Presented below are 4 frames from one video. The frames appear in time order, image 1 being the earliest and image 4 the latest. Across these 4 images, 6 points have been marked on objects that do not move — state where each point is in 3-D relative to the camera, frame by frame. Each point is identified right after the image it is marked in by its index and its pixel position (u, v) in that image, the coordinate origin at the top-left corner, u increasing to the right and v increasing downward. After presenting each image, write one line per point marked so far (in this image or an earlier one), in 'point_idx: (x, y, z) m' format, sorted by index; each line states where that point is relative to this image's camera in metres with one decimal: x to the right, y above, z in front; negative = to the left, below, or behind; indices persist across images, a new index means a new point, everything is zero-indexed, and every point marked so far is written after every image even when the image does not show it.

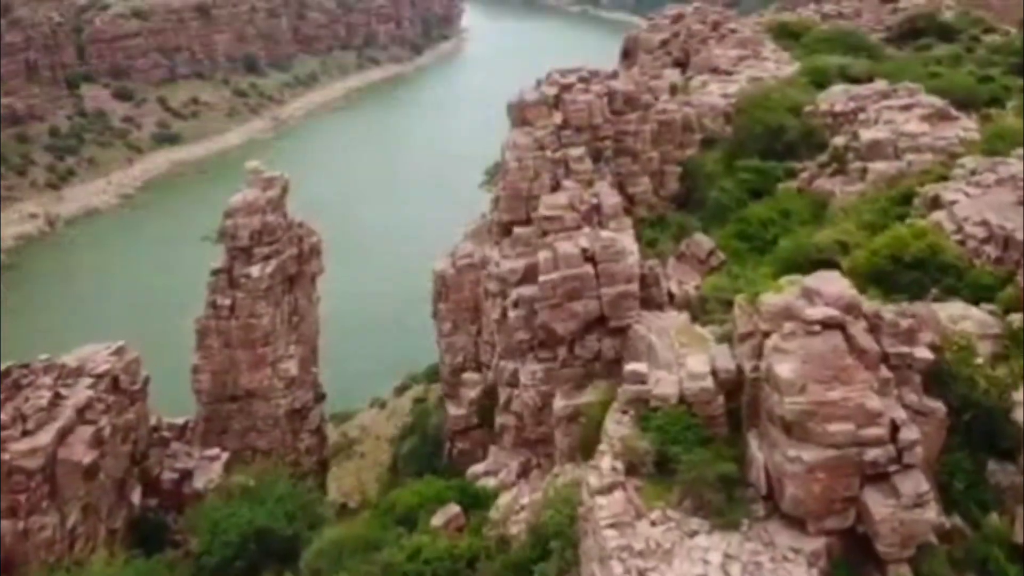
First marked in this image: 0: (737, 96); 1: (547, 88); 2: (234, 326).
0: (+3.3, +2.8, +18.7) m
1: (+0.5, +2.7, +17.1) m
2: (-3.7, -0.5, +17.2) m
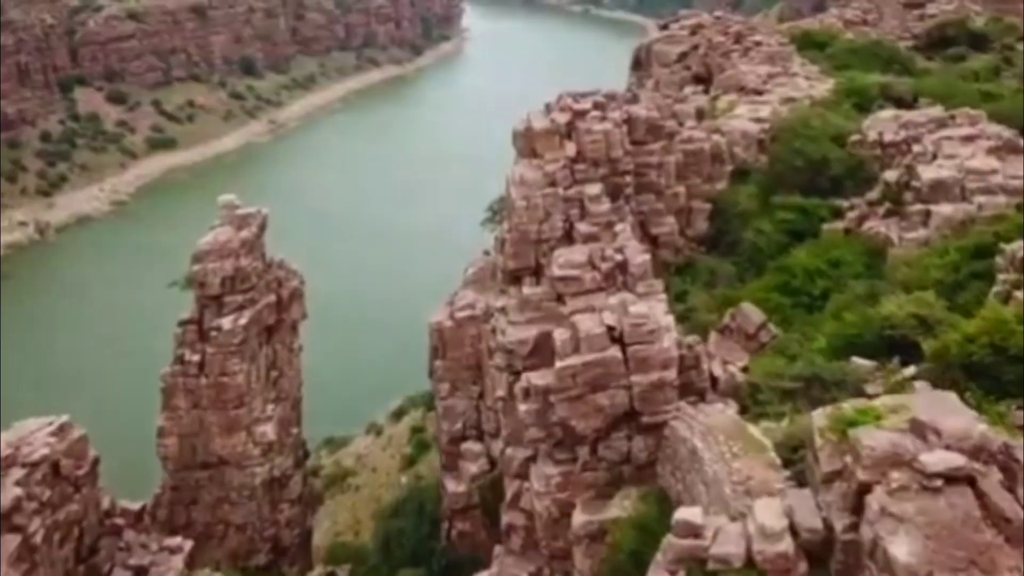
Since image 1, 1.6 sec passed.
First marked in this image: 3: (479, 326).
0: (+3.4, +2.2, +16.7) m
1: (+0.5, +2.0, +15.0) m
2: (-3.6, -1.1, +15.1) m
3: (-0.4, -0.4, +14.5) m
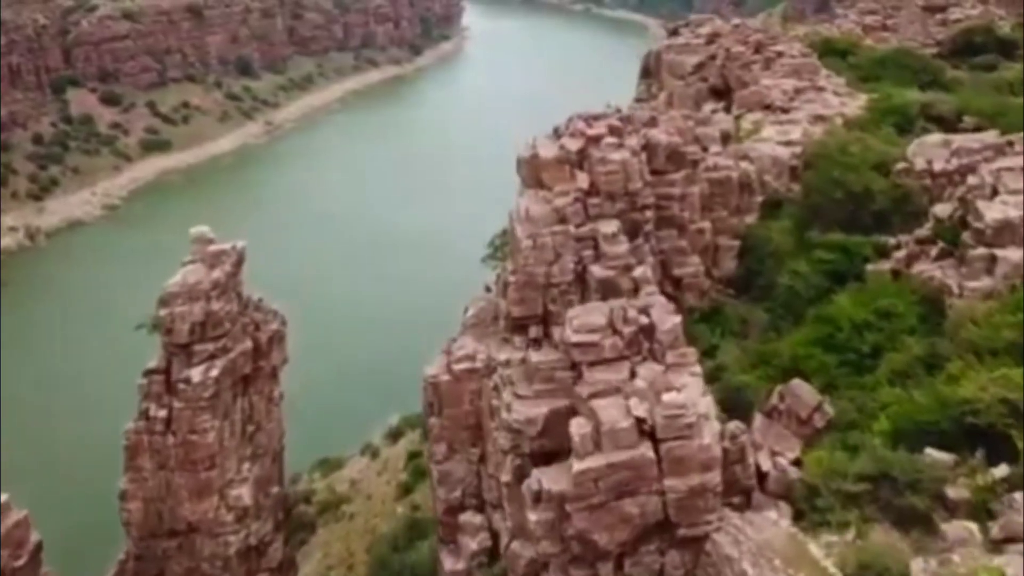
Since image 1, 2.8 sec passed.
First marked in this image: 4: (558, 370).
0: (+3.4, +1.7, +15.0) m
1: (+0.6, +1.5, +13.4) m
2: (-3.6, -1.6, +13.5) m
3: (-0.3, -0.9, +12.8) m
4: (+0.3, -0.6, +9.5) m
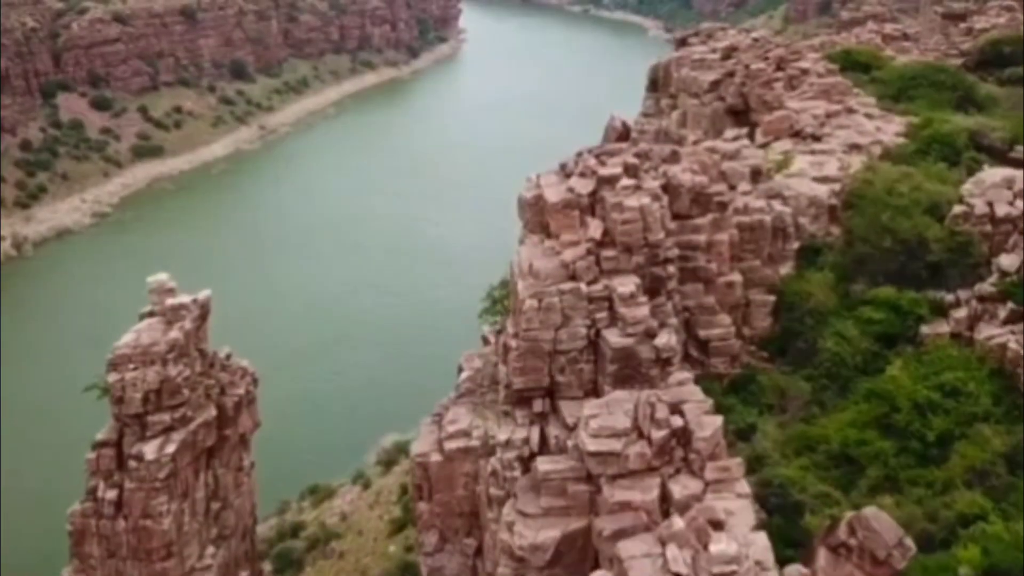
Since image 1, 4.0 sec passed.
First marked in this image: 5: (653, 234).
0: (+3.4, +1.1, +13.3) m
1: (+0.6, +1.0, +11.6) m
2: (-3.6, -2.2, +11.7) m
3: (-0.3, -1.5, +11.1) m
4: (+0.3, -1.2, +7.7) m
5: (+1.2, +0.5, +11.1) m
